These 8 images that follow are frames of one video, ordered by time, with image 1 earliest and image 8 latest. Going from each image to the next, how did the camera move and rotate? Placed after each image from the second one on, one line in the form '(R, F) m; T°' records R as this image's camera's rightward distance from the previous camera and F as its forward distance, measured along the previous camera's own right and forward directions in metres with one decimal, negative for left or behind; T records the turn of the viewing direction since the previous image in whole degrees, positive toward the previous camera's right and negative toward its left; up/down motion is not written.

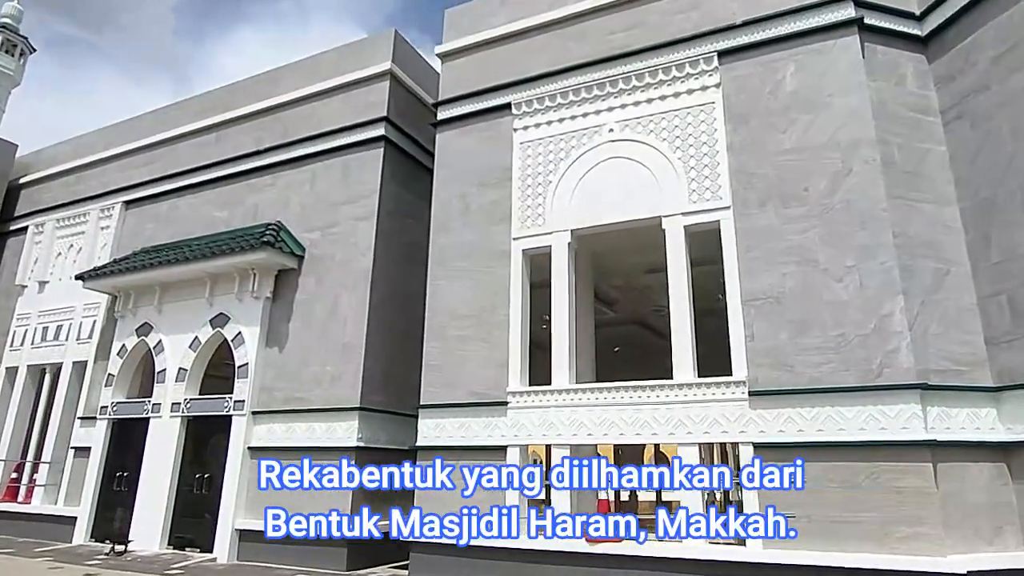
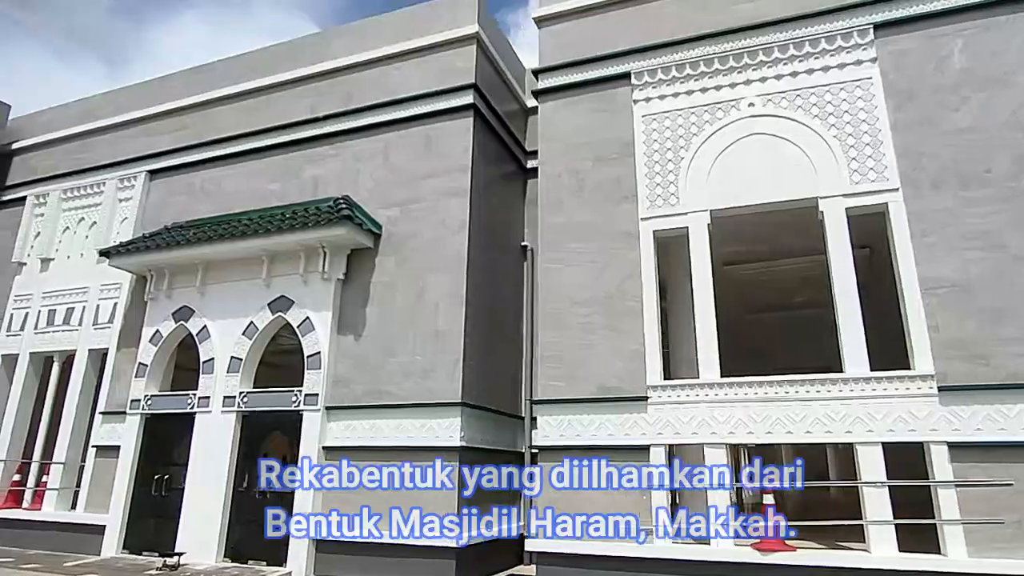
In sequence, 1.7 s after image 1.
(-2.2, +0.9) m; +5°
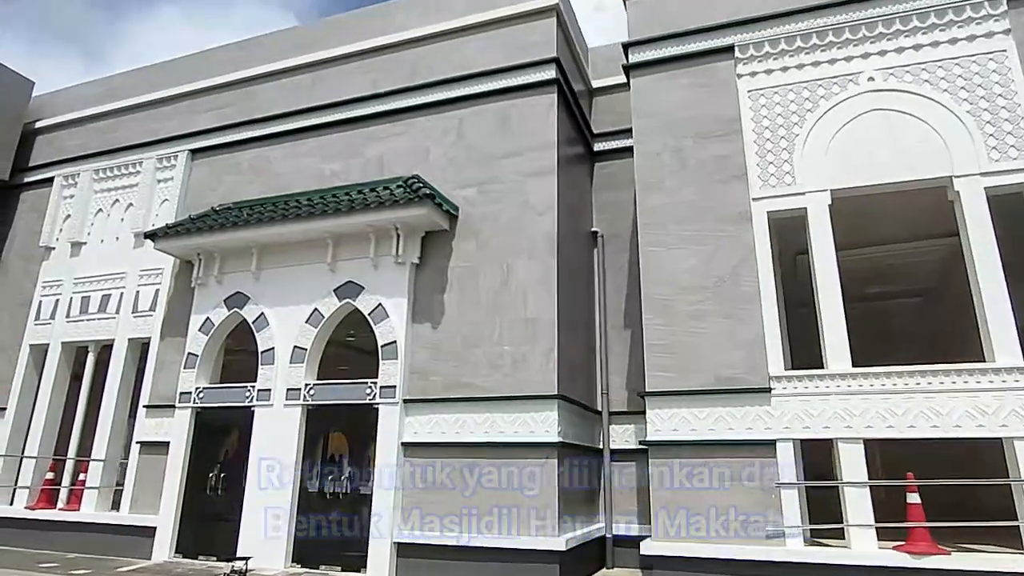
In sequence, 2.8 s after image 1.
(-1.3, +0.6) m; +1°
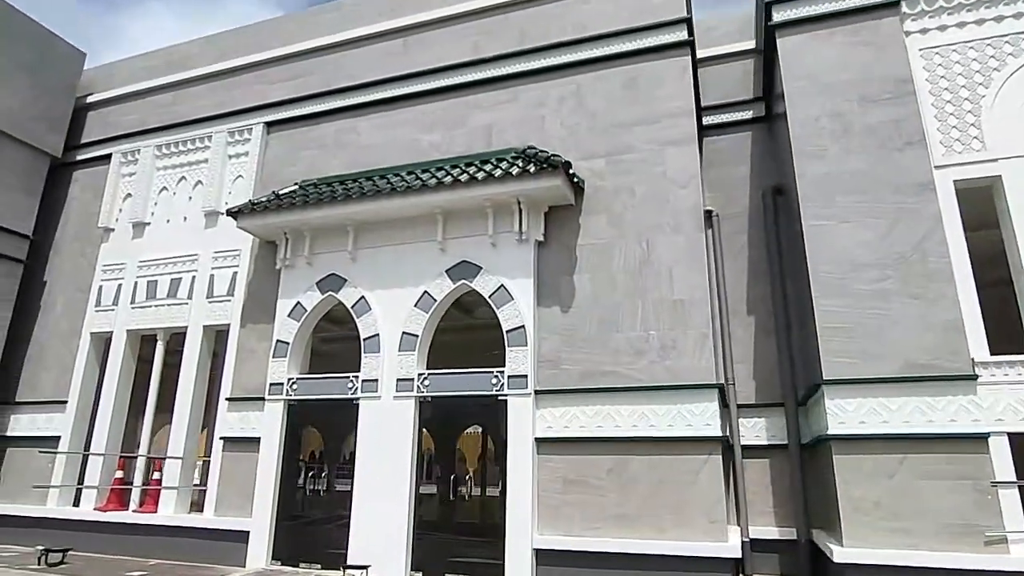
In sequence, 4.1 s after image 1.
(-1.7, +0.8) m; +1°
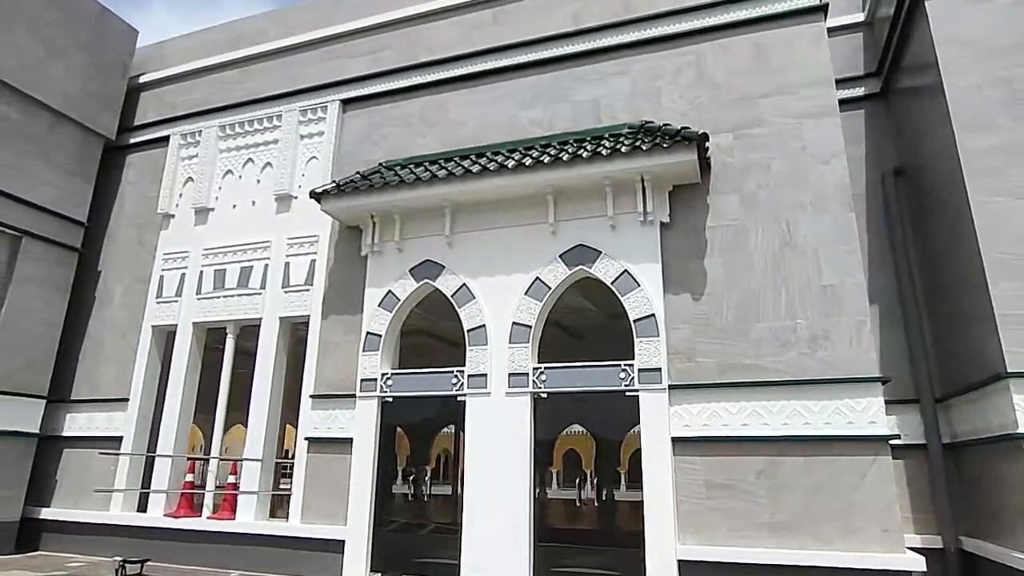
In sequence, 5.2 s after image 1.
(-1.3, +0.7) m; 0°
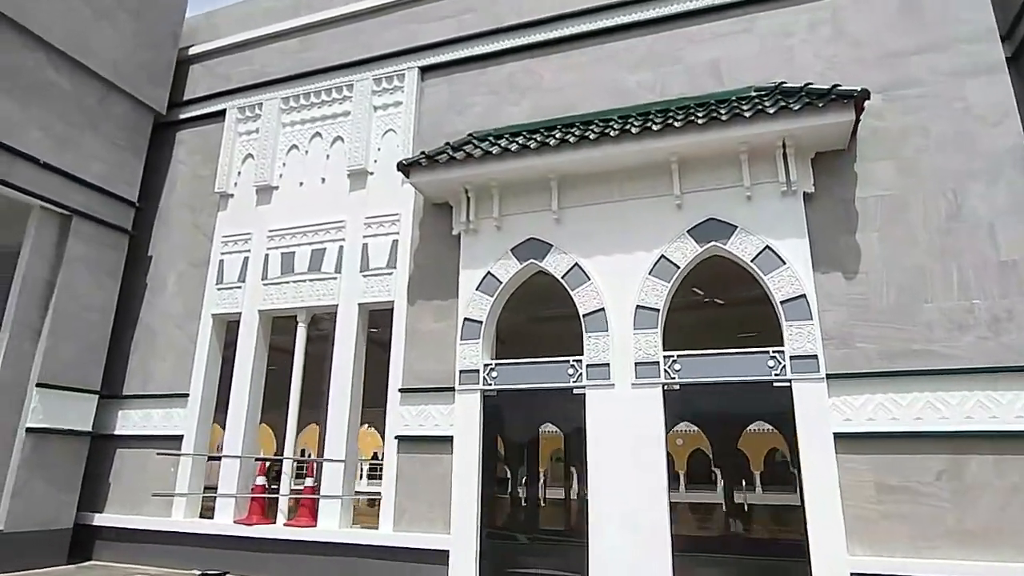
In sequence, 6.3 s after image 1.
(-1.2, +0.8) m; 0°
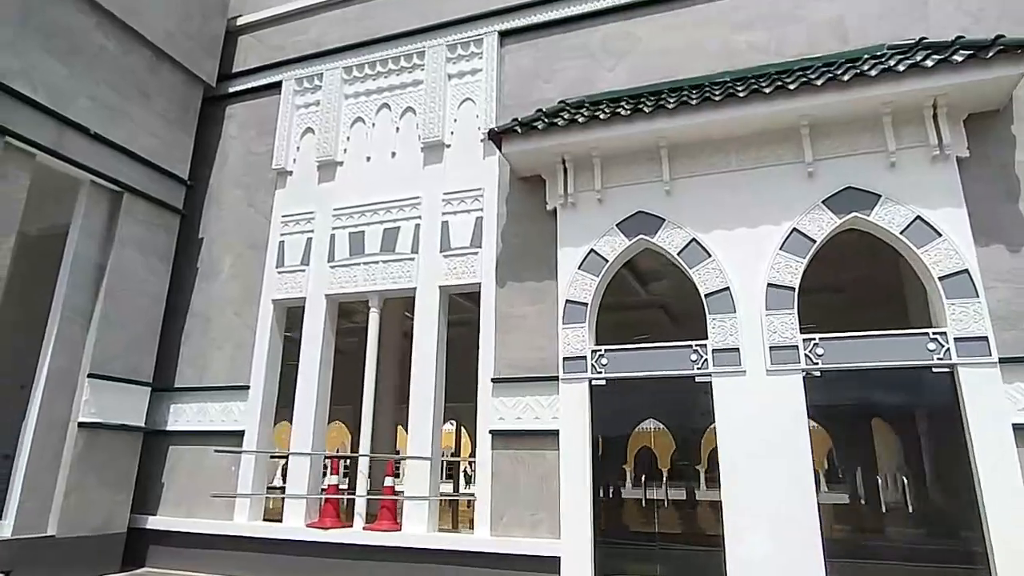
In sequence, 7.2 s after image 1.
(-1.1, +0.7) m; 0°
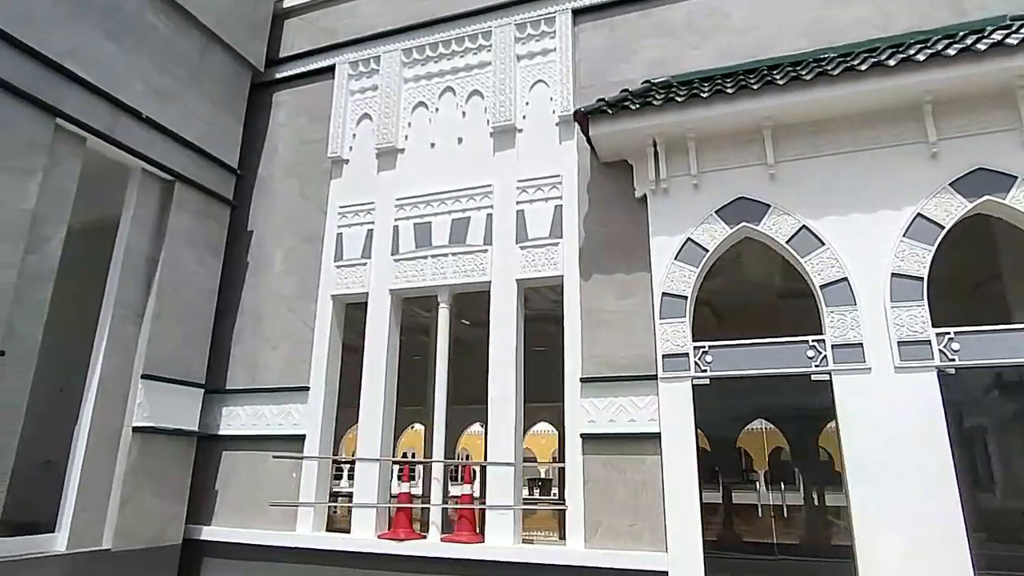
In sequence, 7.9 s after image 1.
(-0.8, +0.5) m; 0°
